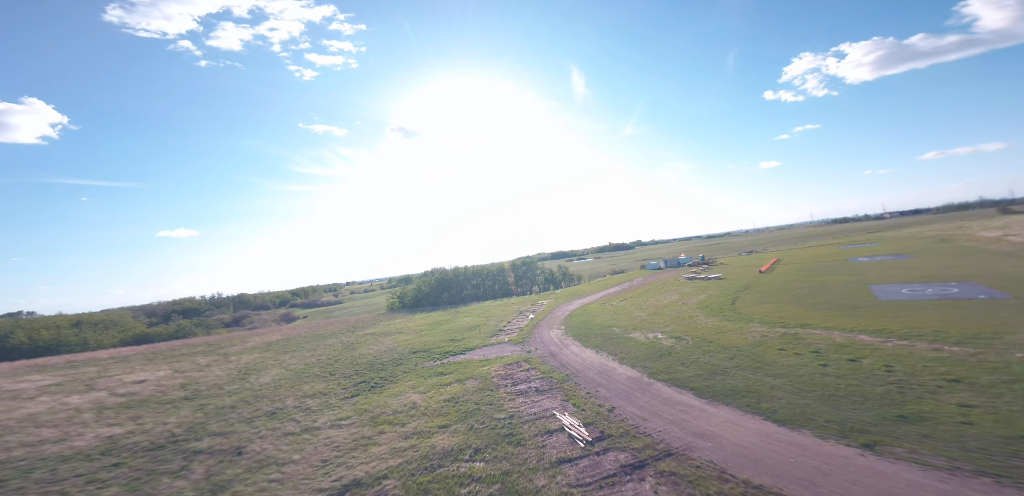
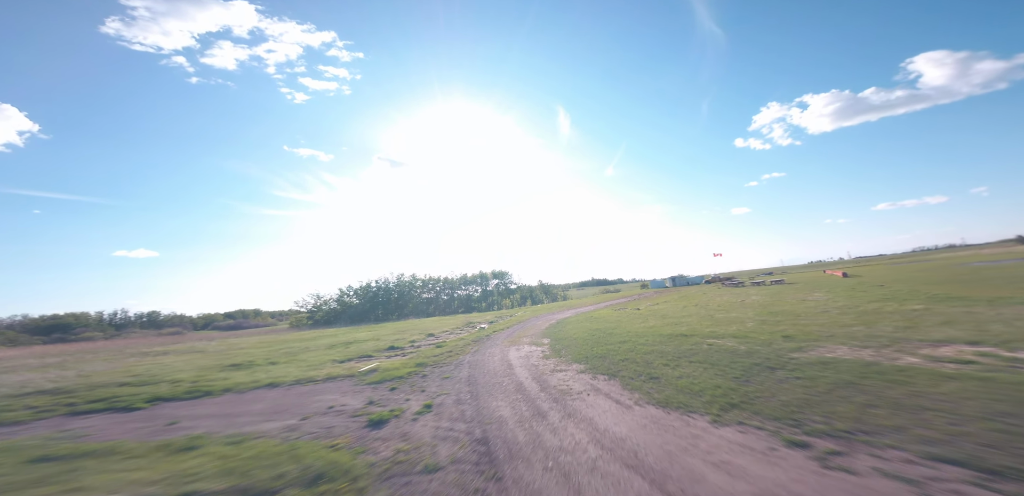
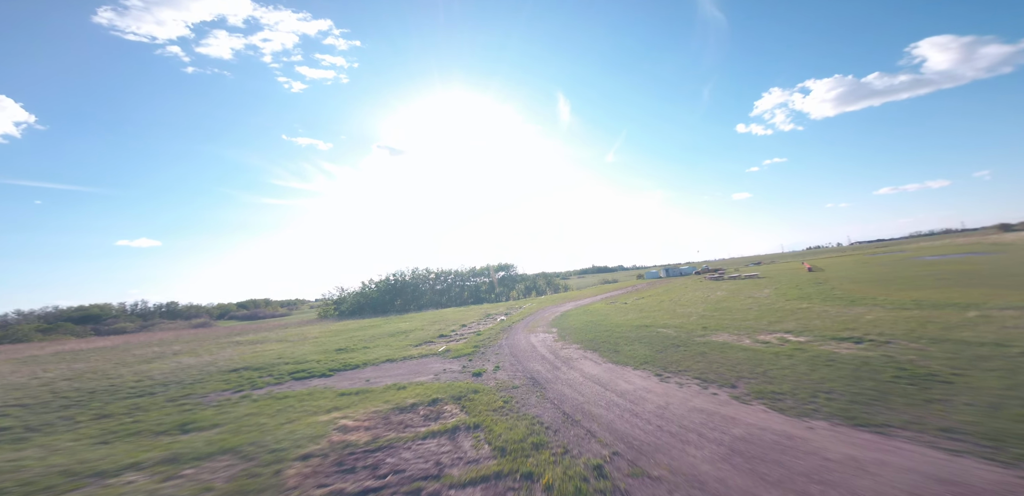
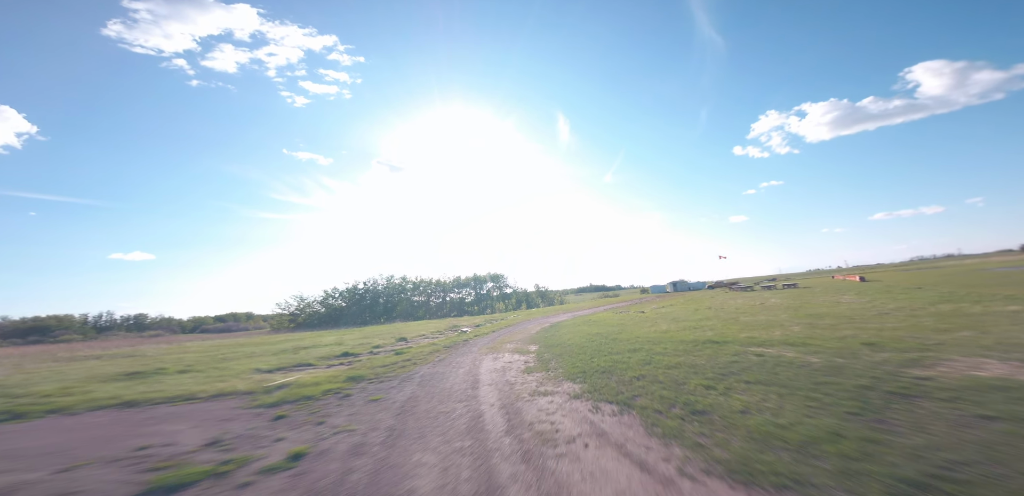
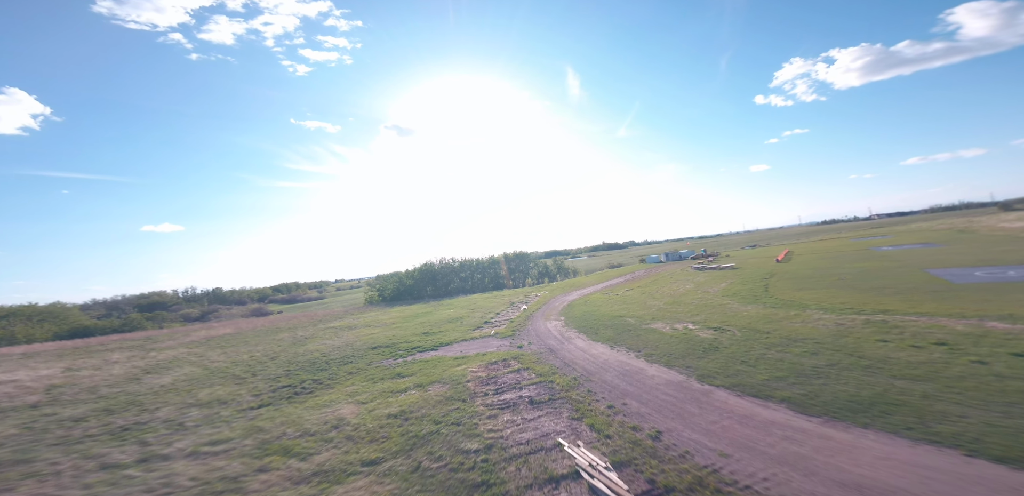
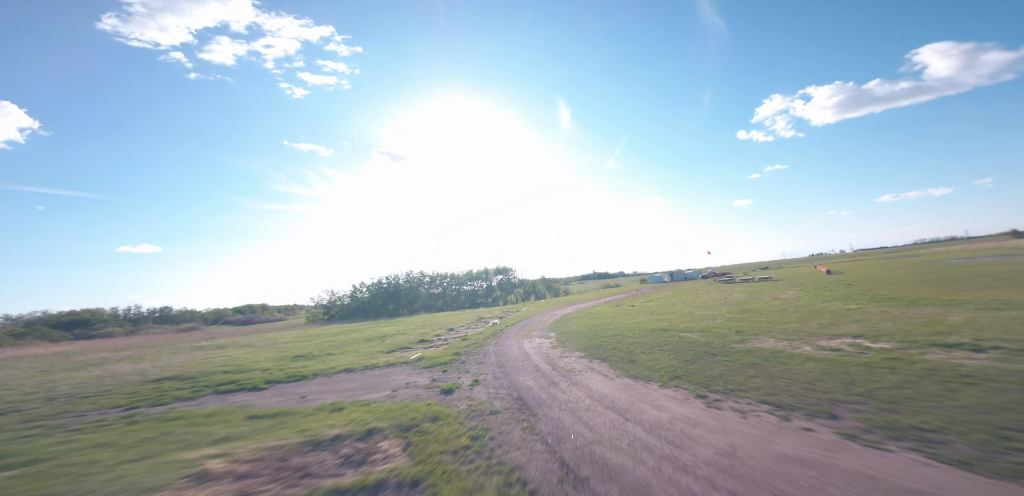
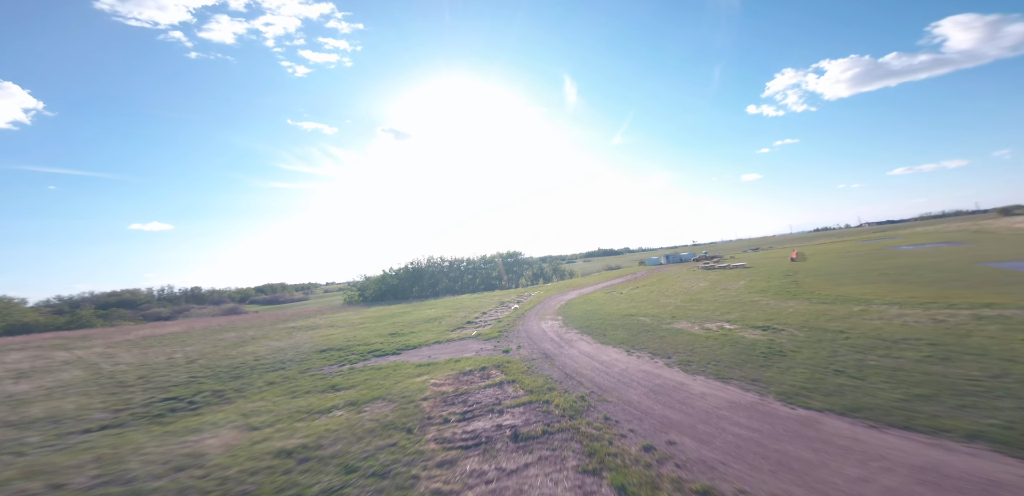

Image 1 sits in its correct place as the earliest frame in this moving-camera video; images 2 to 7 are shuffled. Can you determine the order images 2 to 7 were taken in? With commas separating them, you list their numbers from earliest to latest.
5, 7, 3, 6, 2, 4
